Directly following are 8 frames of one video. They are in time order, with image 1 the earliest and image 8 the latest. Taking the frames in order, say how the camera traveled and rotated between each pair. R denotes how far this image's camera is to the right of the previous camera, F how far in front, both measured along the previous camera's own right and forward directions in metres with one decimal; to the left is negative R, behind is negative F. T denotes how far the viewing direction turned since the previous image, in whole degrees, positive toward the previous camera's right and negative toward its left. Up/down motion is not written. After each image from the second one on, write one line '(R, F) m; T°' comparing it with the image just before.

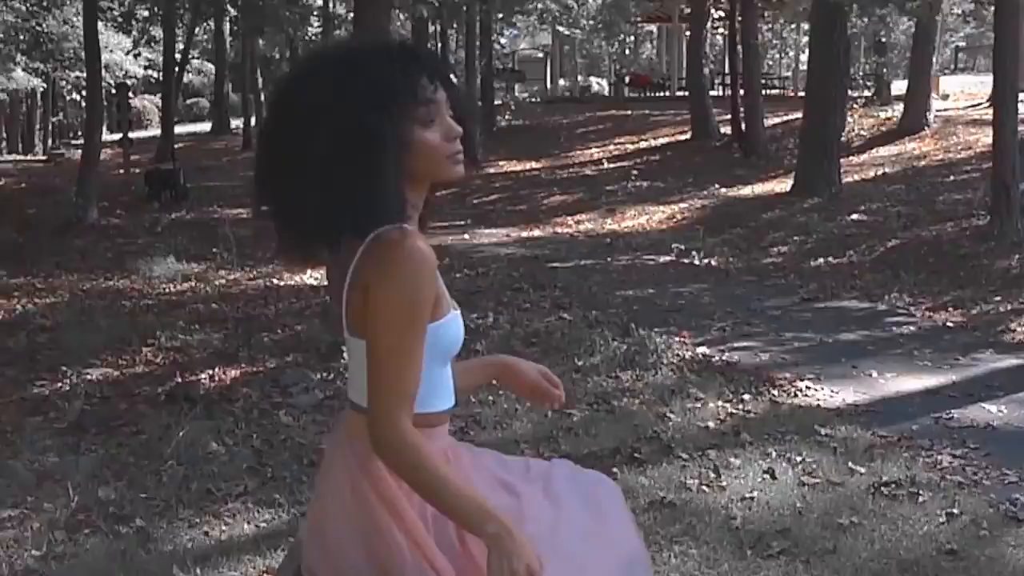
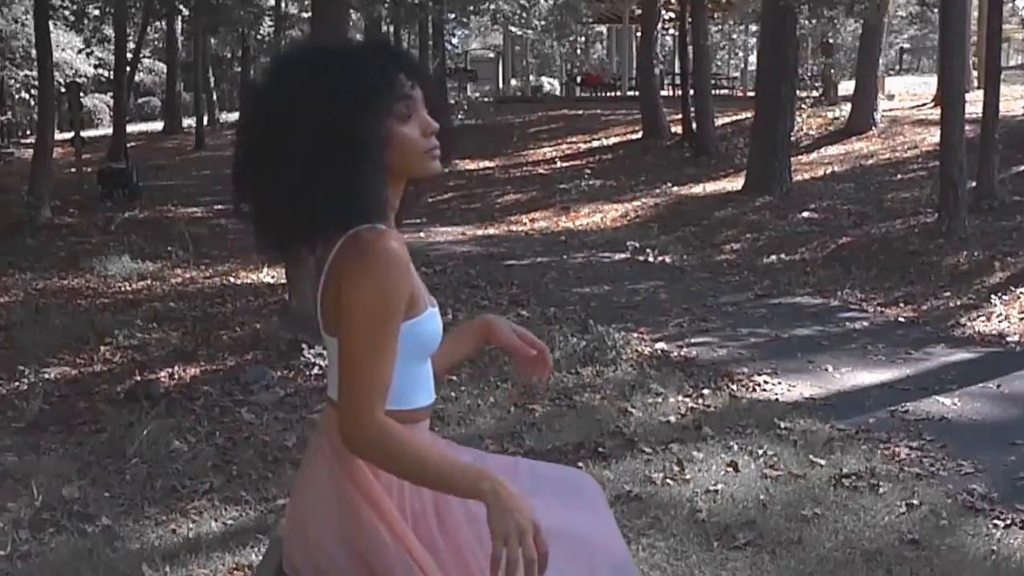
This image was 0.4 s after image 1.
(-0.2, -0.1) m; +3°
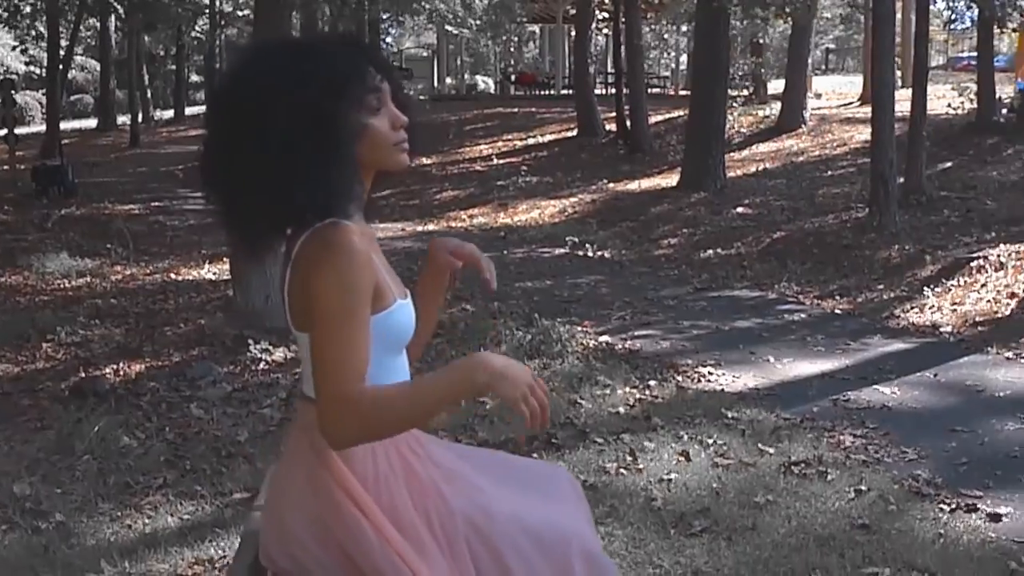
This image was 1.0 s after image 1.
(-0.3, -0.2) m; +4°
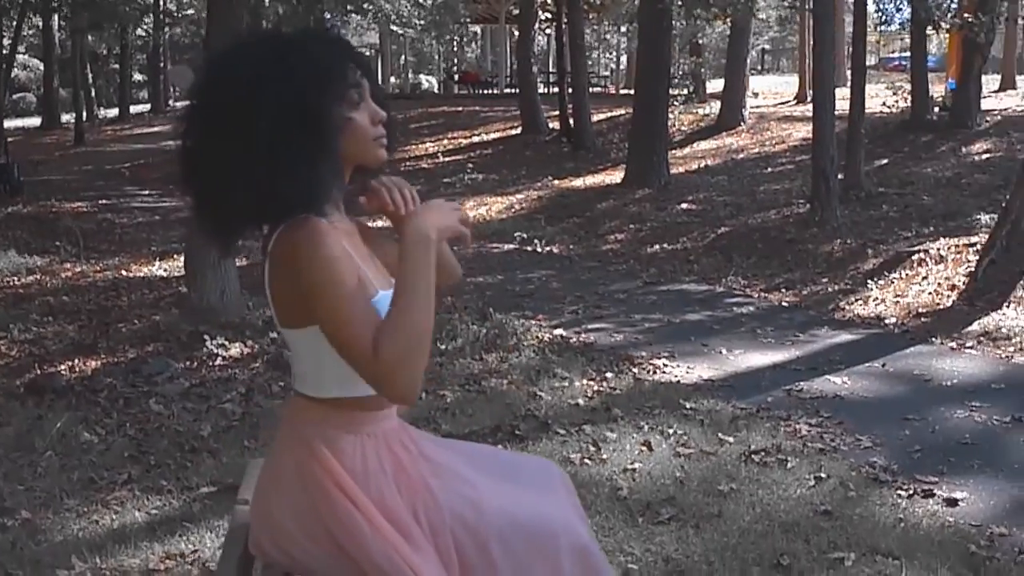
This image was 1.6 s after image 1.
(-0.4, -0.2) m; +4°
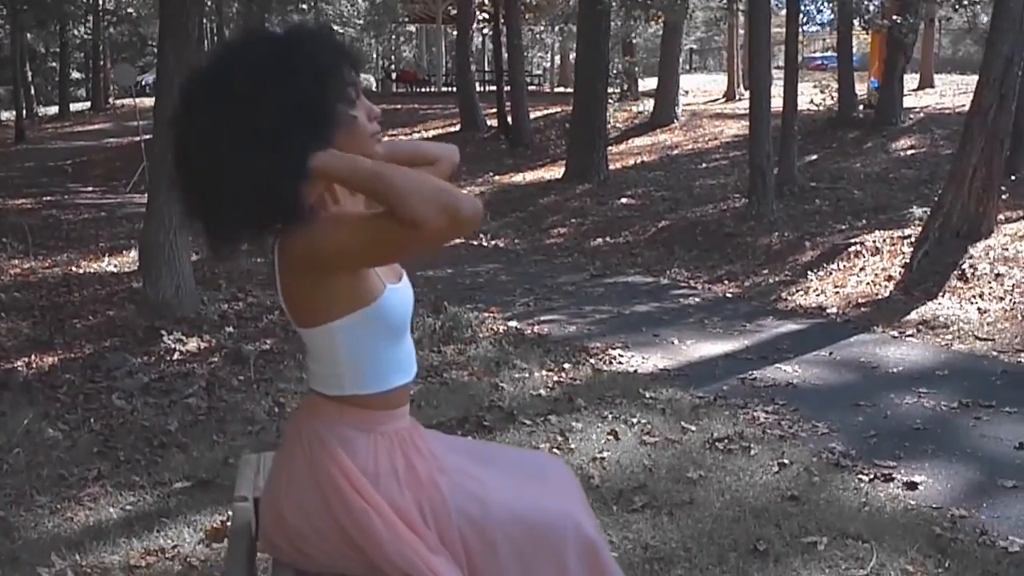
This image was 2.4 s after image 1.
(-0.6, -0.3) m; +6°
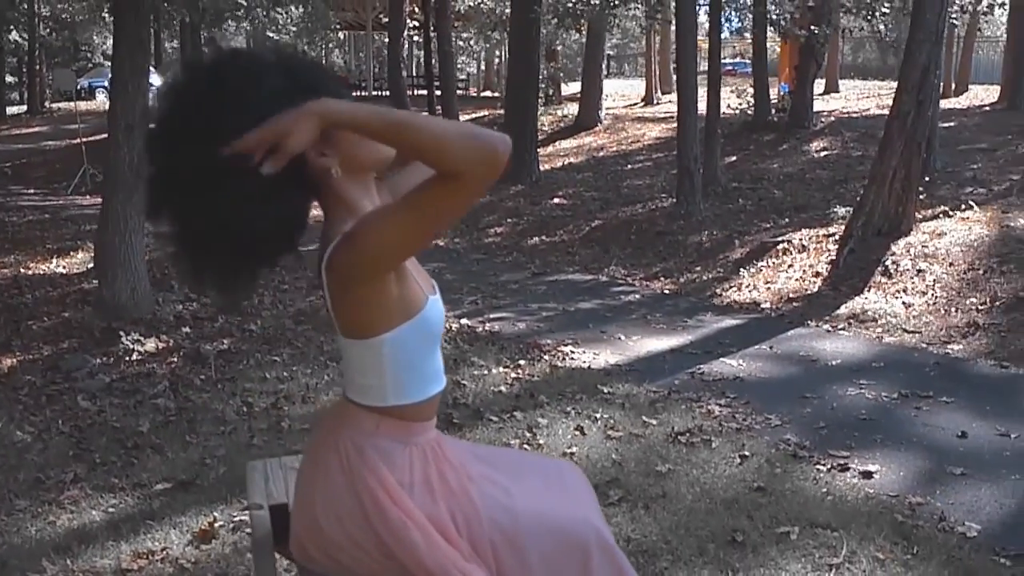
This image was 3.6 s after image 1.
(-1.0, -0.4) m; +8°
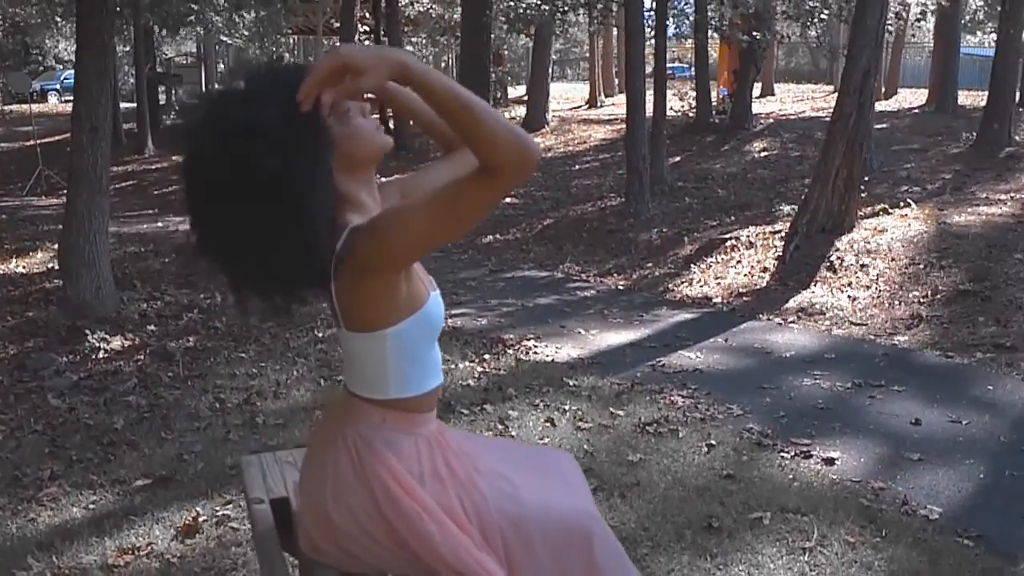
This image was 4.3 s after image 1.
(-0.6, -0.3) m; +5°
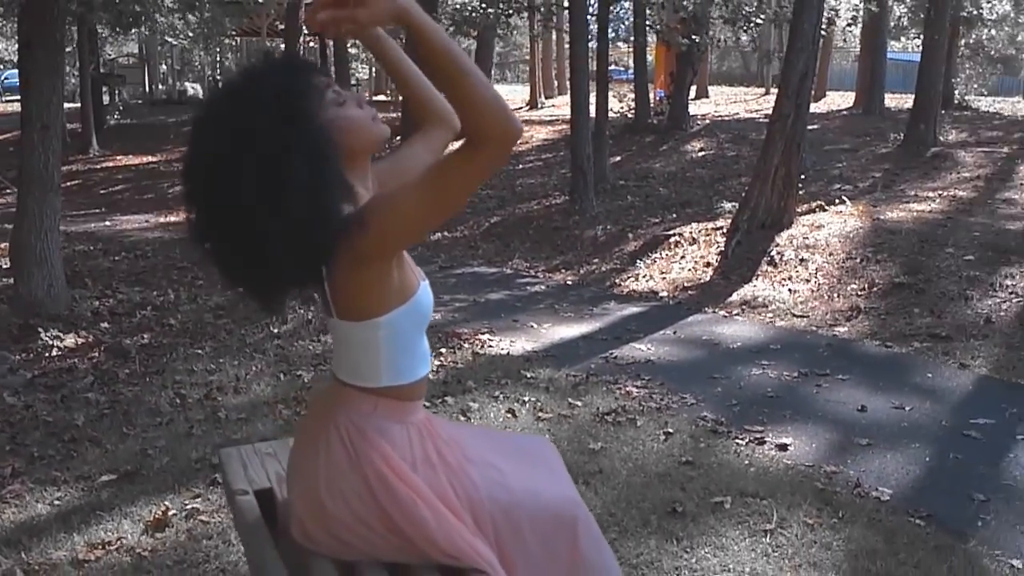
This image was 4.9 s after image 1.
(-0.6, -0.2) m; +5°
